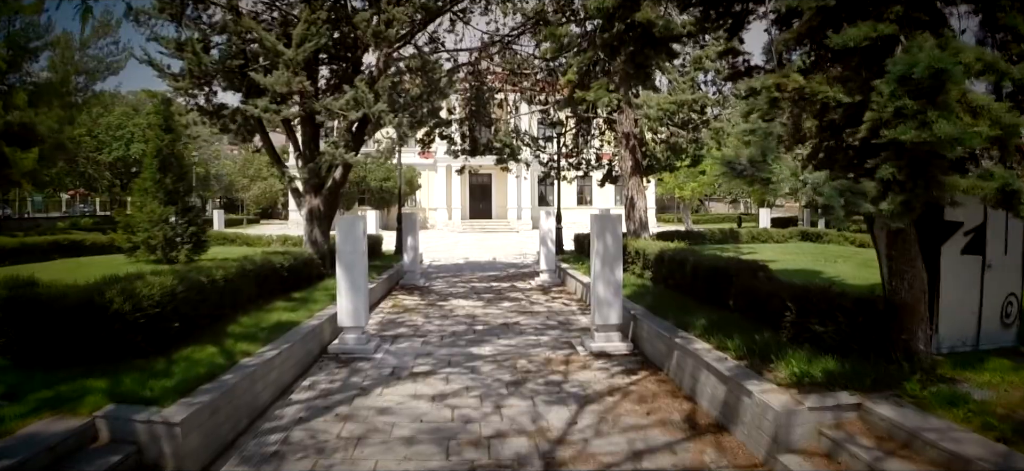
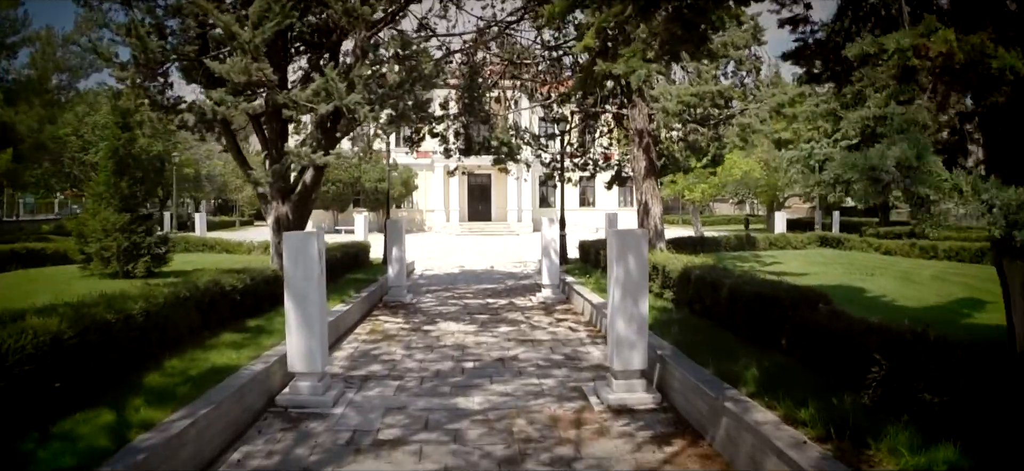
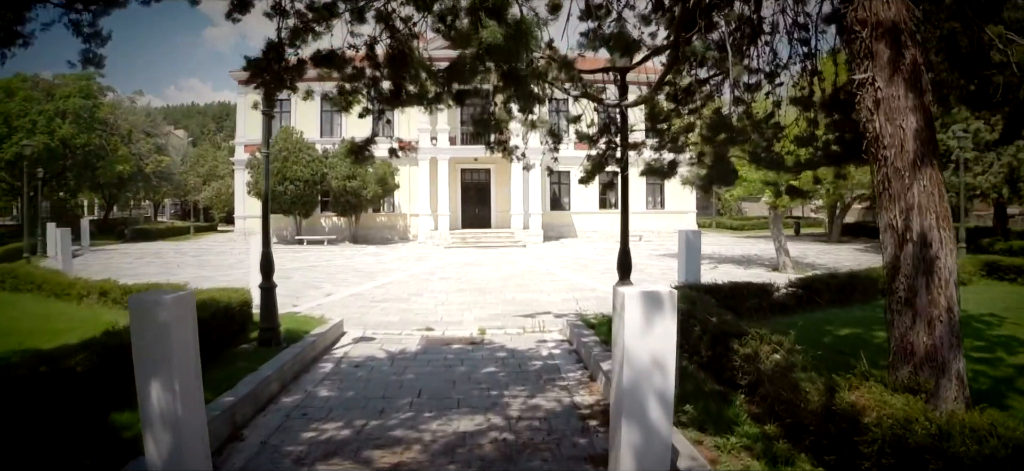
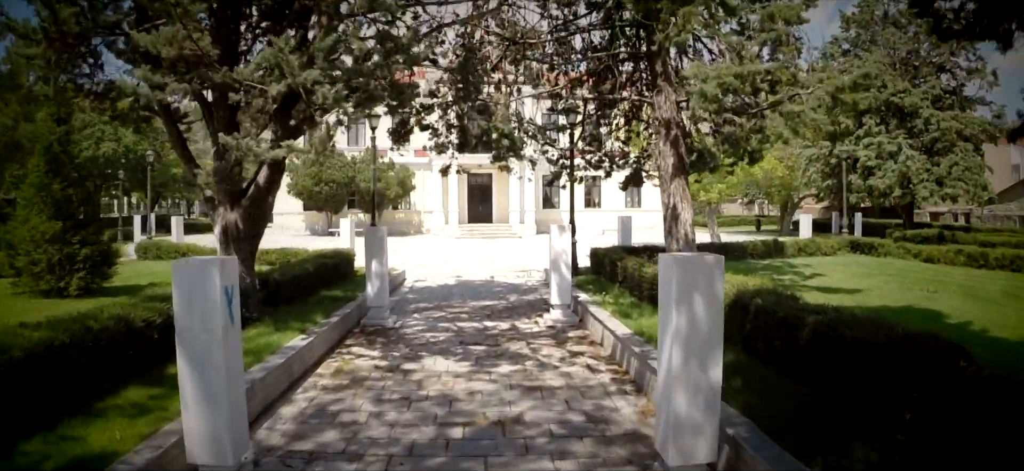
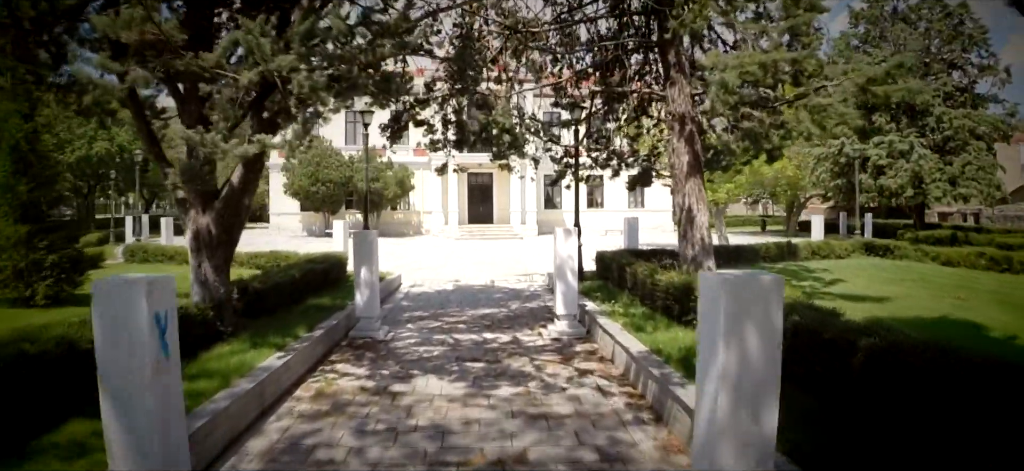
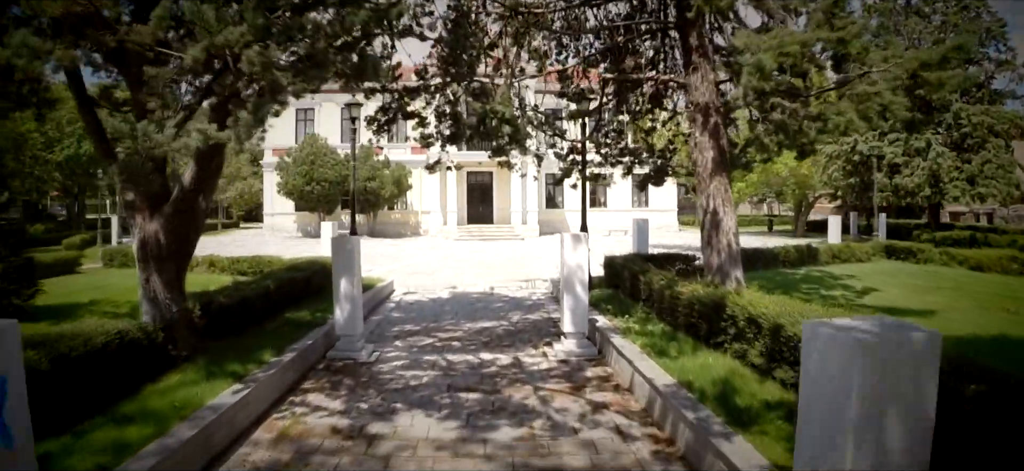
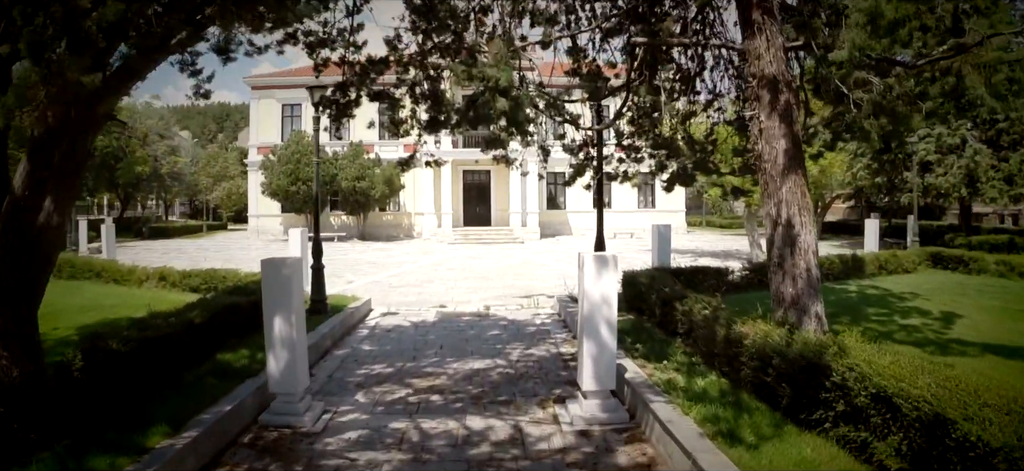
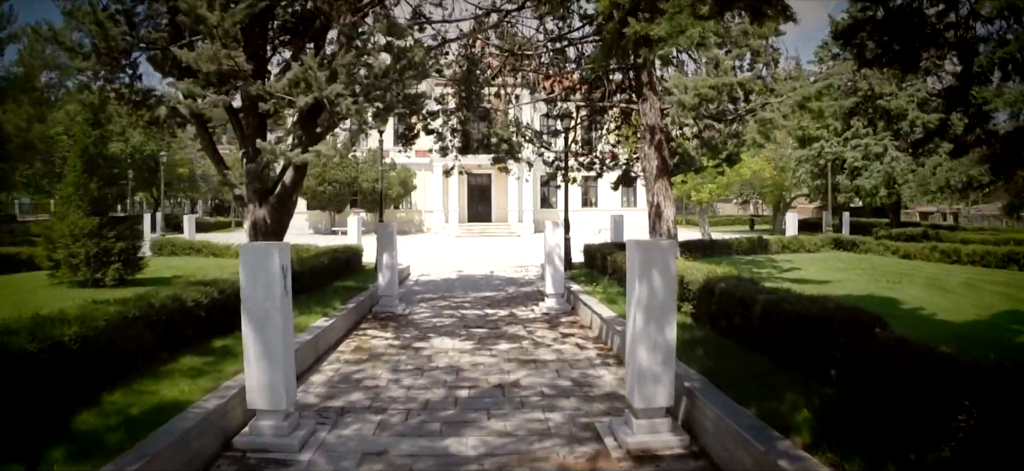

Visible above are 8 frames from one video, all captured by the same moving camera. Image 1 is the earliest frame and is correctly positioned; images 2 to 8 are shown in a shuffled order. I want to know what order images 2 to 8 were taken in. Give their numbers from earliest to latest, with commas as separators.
2, 8, 4, 5, 6, 7, 3
